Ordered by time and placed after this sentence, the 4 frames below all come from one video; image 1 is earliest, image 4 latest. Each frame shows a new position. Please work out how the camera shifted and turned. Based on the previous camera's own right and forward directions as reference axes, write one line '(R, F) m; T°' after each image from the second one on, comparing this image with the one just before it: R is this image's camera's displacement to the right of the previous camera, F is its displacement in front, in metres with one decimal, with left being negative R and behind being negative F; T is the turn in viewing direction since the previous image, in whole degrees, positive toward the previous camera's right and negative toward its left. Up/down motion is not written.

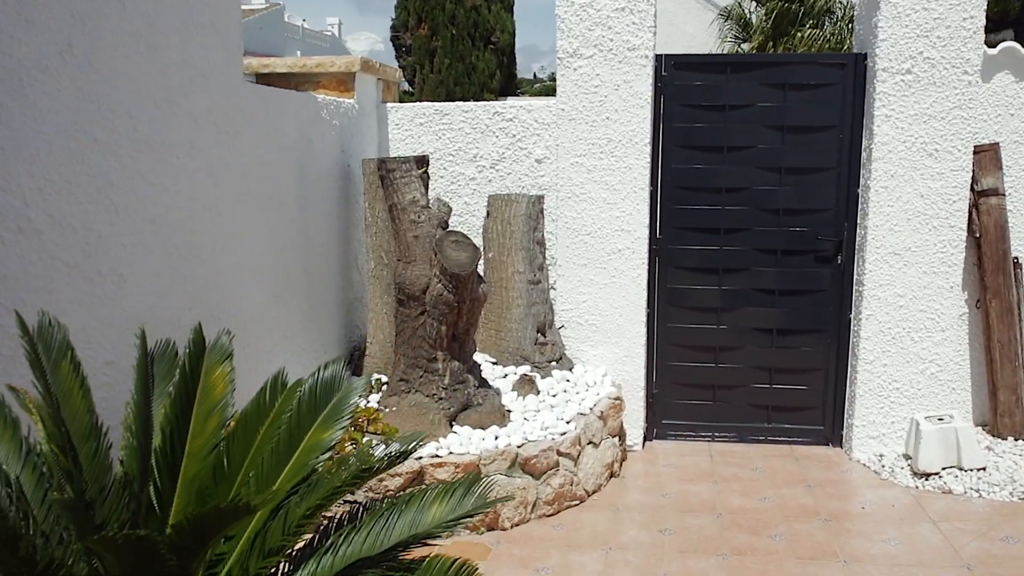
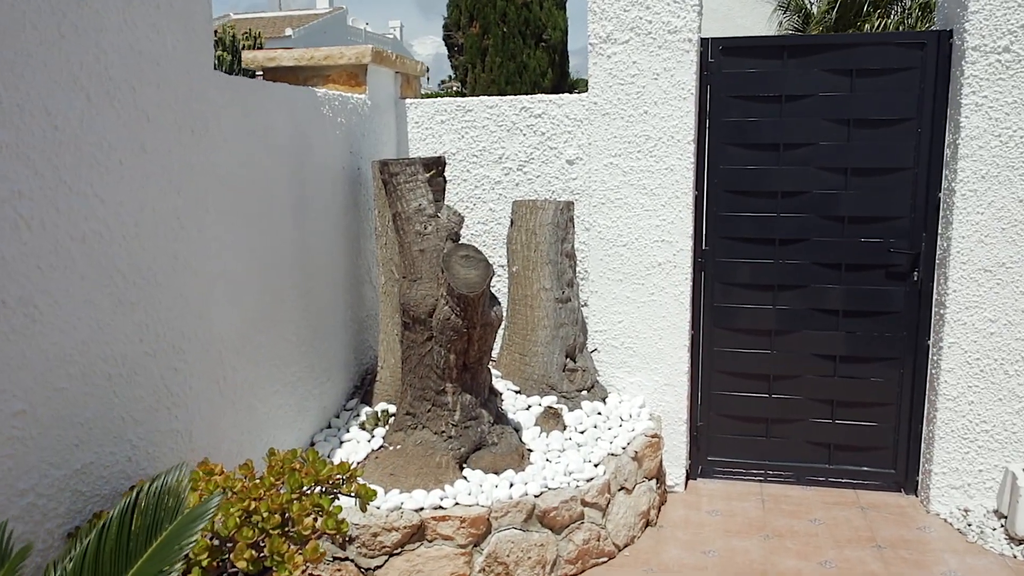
(+0.1, +0.6) m; -4°
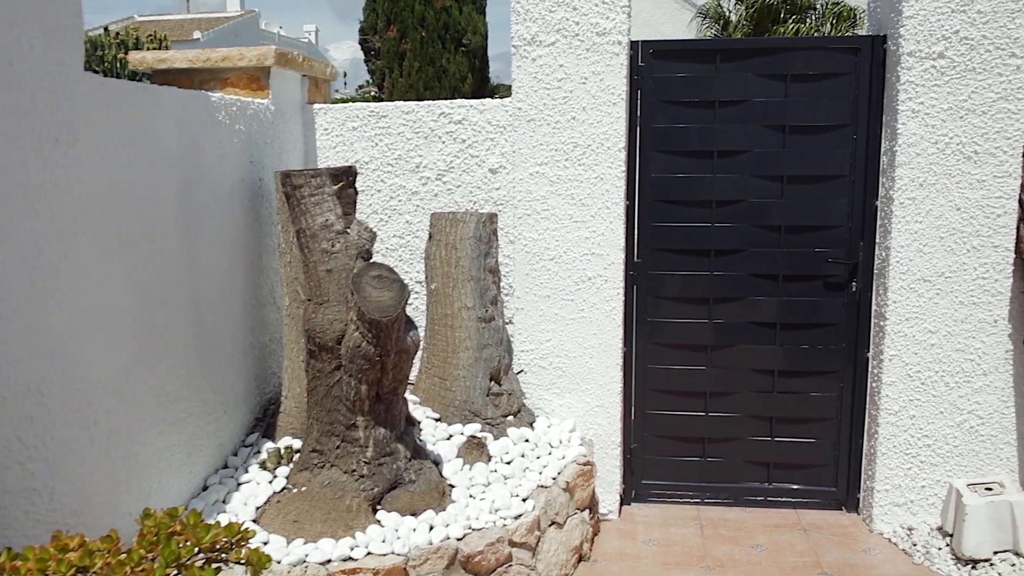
(0.0, +0.3) m; +5°
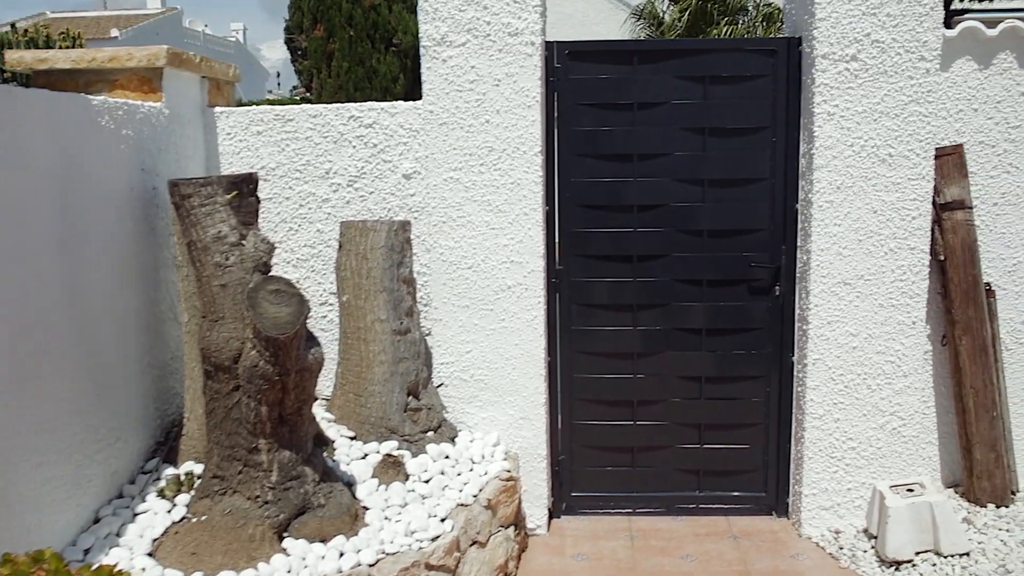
(+0.1, +0.1) m; +4°
